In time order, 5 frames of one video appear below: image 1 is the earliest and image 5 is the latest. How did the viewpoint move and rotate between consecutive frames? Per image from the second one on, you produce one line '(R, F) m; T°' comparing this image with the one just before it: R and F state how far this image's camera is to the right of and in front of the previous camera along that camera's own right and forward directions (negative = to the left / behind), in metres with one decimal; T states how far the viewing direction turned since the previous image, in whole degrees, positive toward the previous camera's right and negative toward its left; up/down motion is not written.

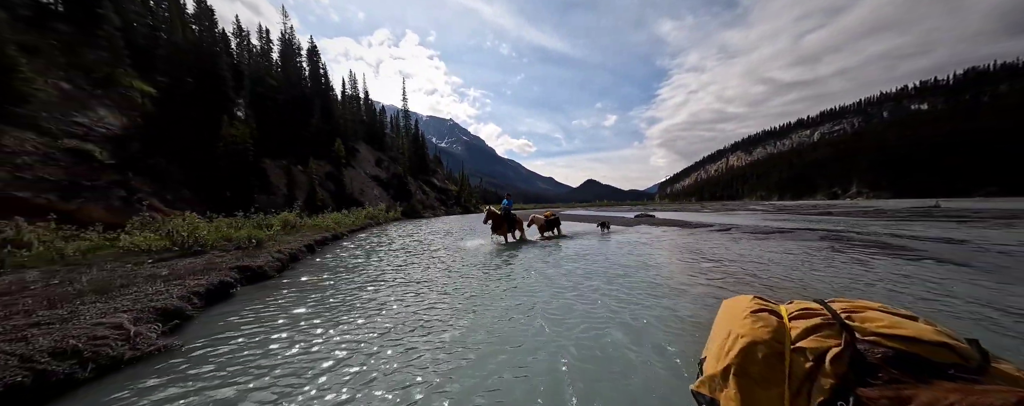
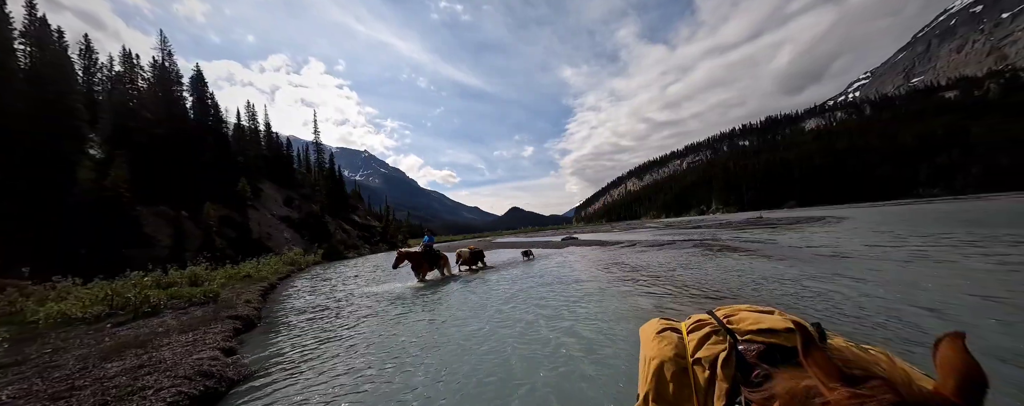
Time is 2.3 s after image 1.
(-1.1, -1.7) m; +15°
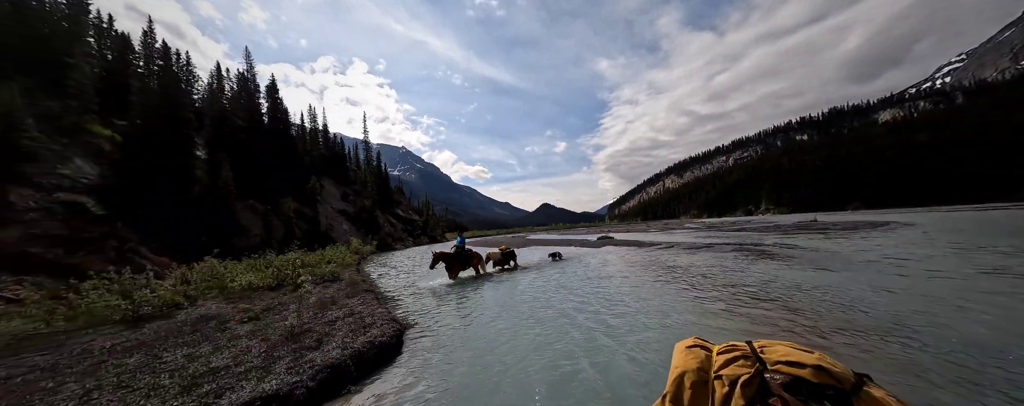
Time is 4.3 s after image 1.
(-0.7, -1.7) m; -6°
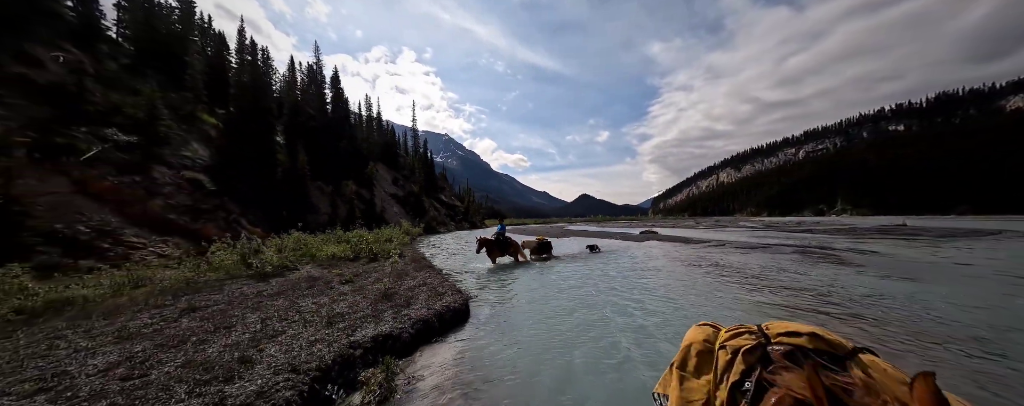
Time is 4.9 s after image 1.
(-0.3, -0.7) m; -7°
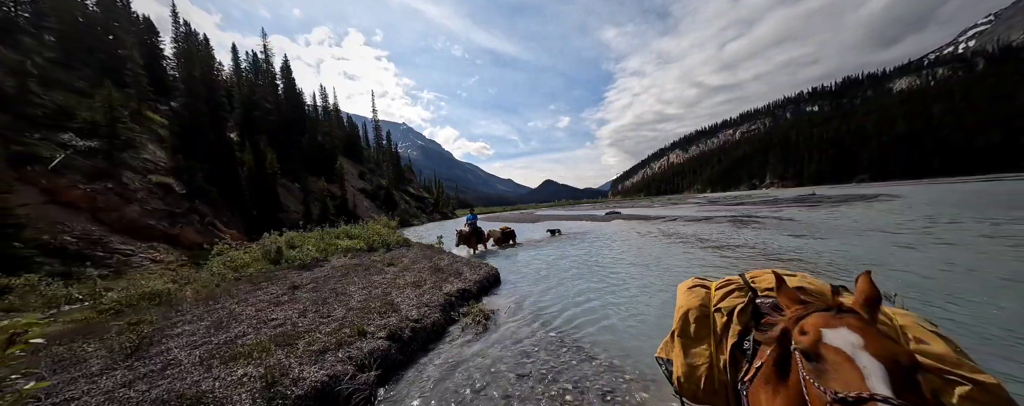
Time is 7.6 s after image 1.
(-1.2, -1.7) m; +7°
